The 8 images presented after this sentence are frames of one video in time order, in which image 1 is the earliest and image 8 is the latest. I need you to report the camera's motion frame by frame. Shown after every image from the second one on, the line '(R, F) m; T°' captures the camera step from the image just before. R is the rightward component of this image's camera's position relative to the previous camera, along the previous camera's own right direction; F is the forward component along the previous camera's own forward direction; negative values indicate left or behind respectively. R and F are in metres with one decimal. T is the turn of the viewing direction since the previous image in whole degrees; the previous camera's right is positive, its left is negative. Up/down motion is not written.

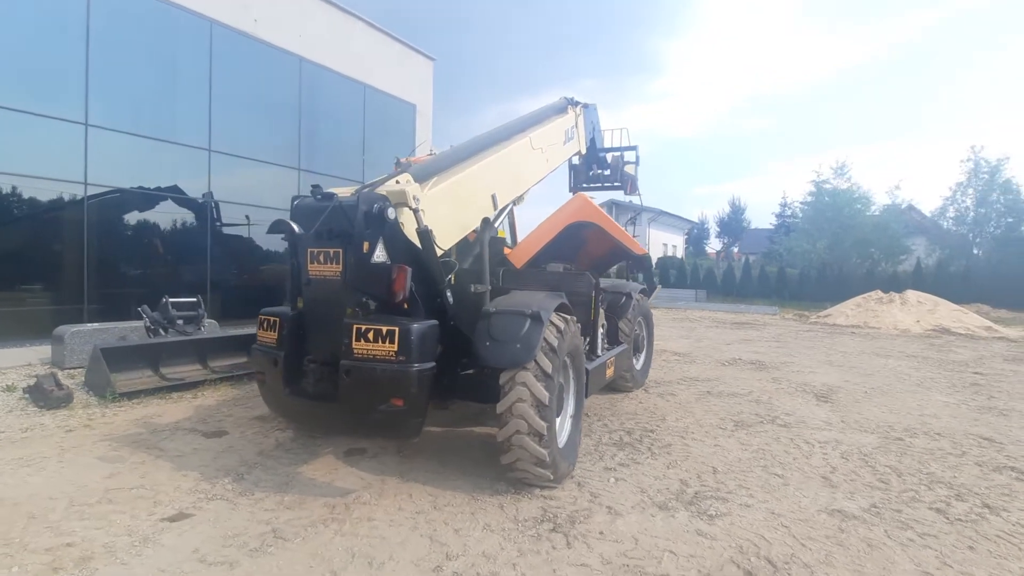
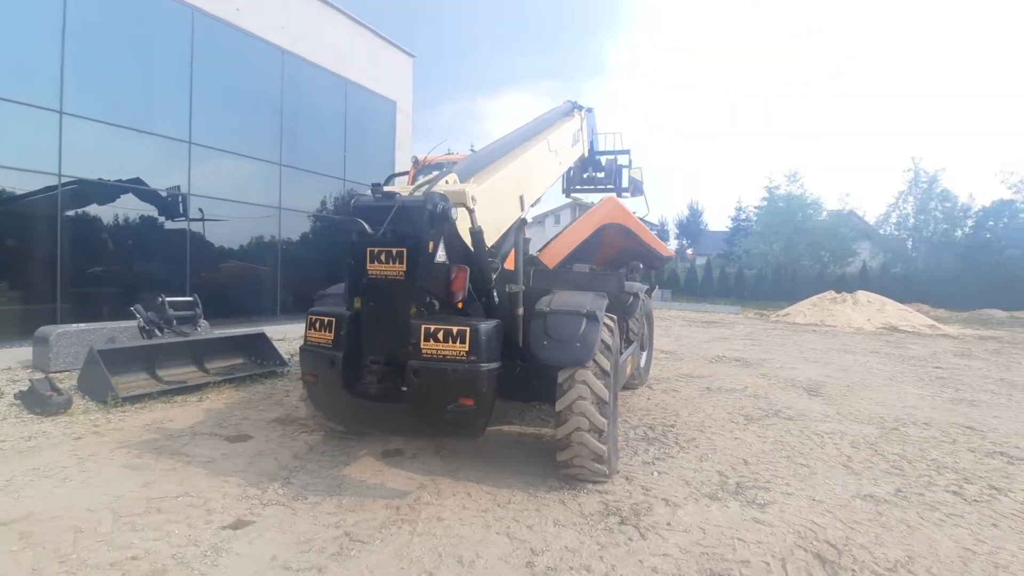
(-0.8, 0.0) m; +5°
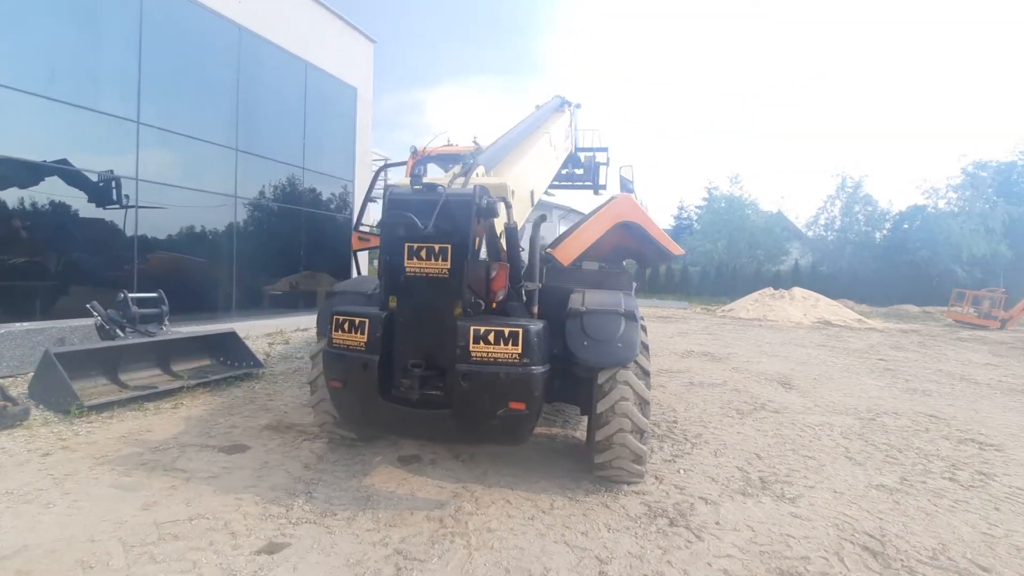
(-0.7, +0.2) m; +7°
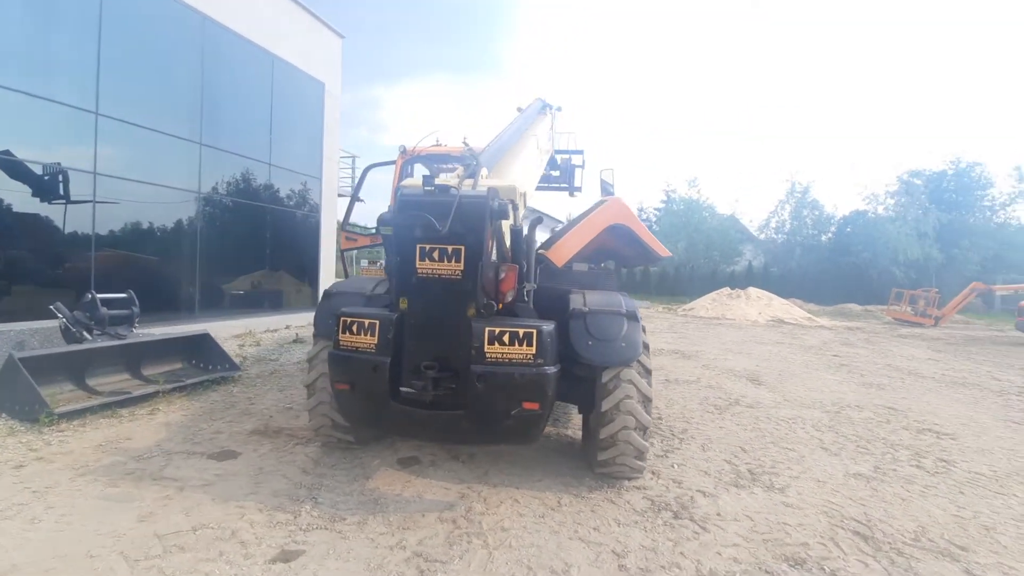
(-0.4, 0.0) m; +5°
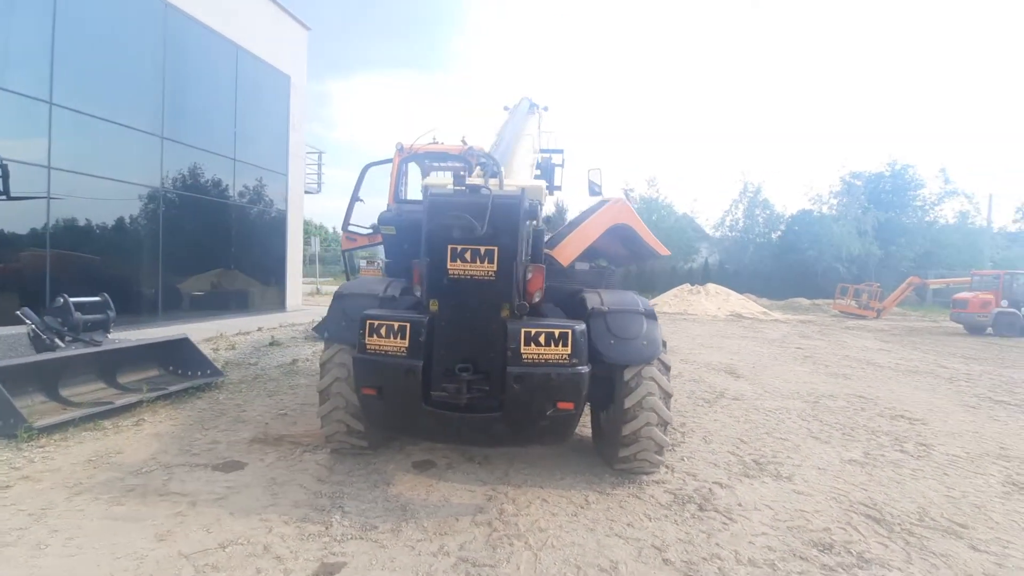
(-0.5, 0.0) m; +5°
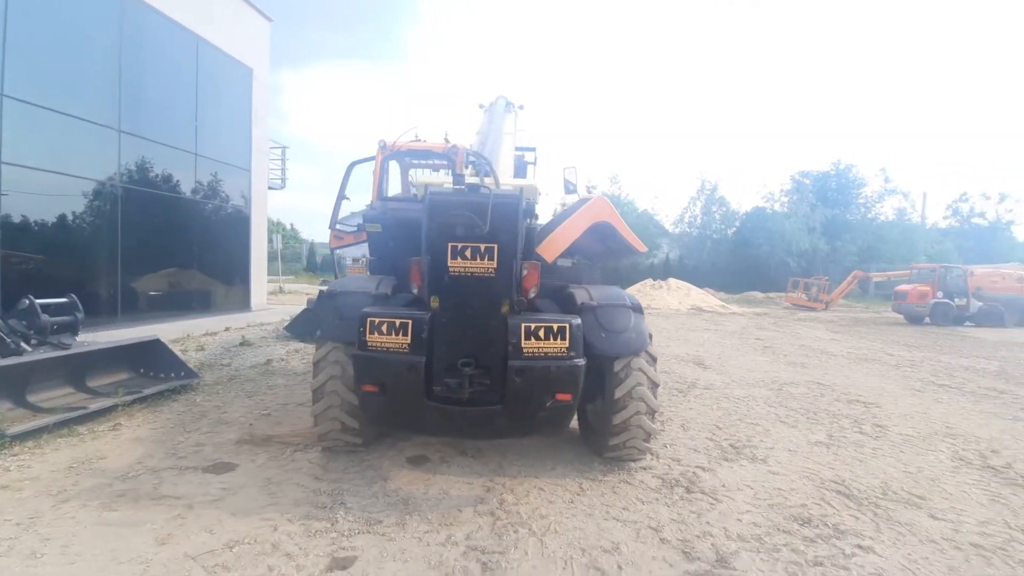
(-0.3, -0.1) m; +4°
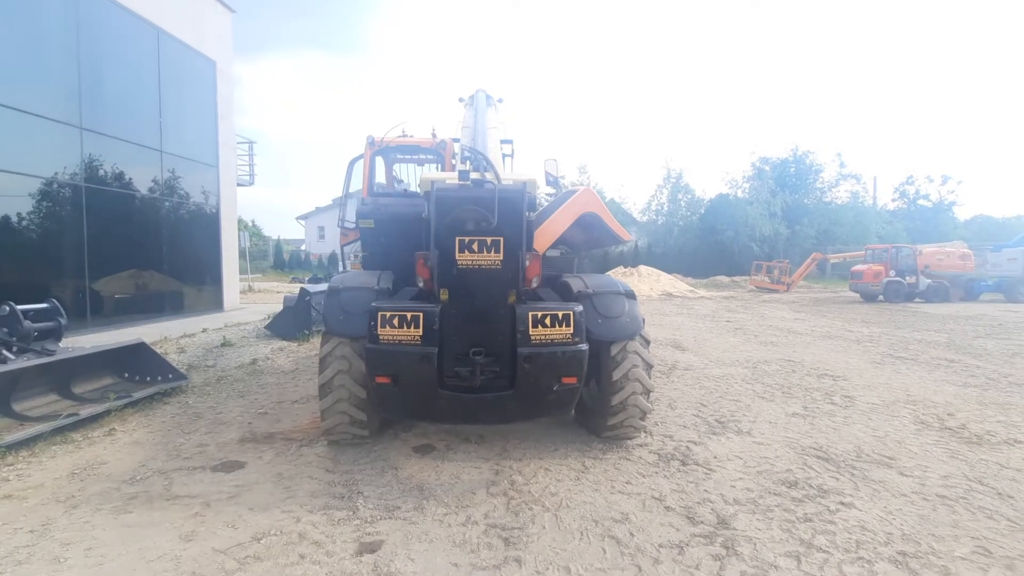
(-0.3, -0.1) m; +4°
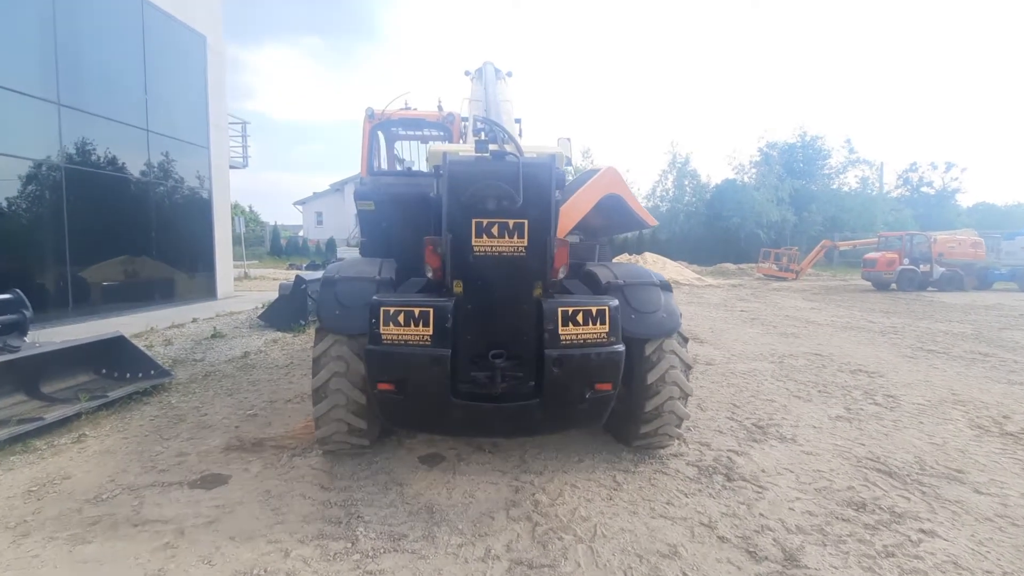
(-0.2, +0.5) m; 0°
